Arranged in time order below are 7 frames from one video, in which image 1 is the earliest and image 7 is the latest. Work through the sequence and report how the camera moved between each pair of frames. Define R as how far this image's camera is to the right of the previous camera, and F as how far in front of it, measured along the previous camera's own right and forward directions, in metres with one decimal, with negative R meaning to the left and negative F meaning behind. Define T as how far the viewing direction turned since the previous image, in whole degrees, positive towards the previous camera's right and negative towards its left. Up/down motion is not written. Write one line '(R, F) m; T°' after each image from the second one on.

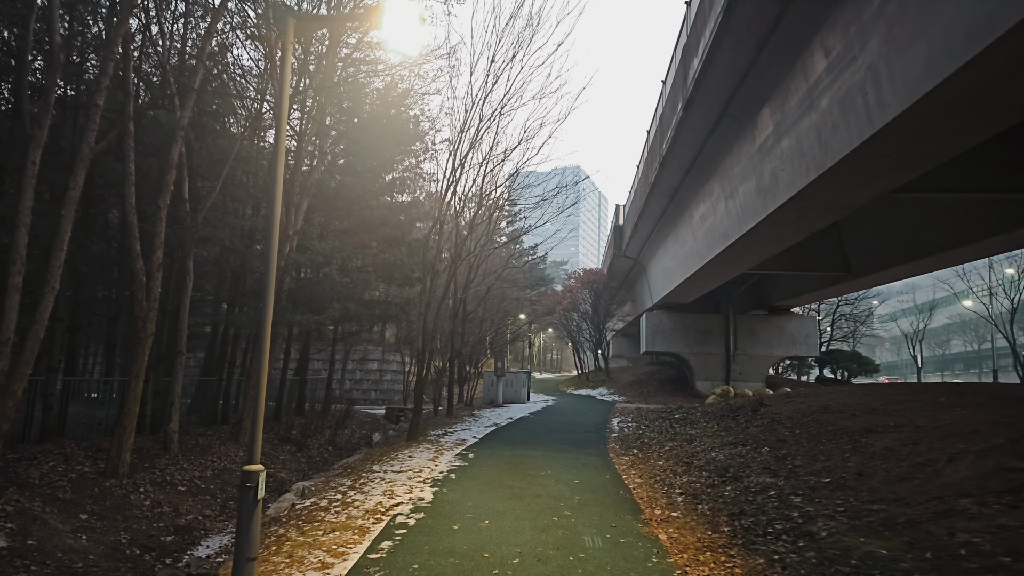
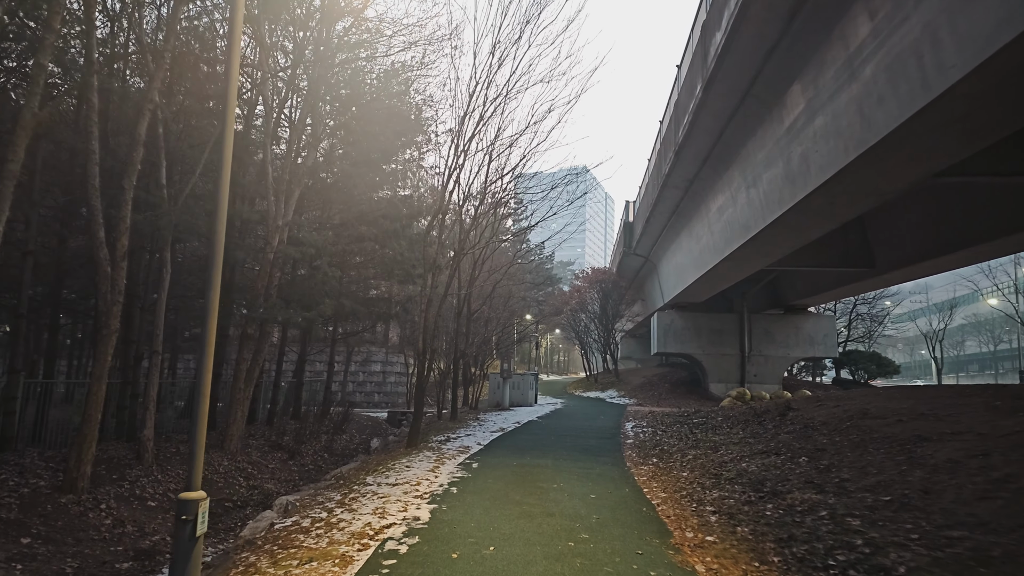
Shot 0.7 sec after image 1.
(0.0, +0.9) m; -1°
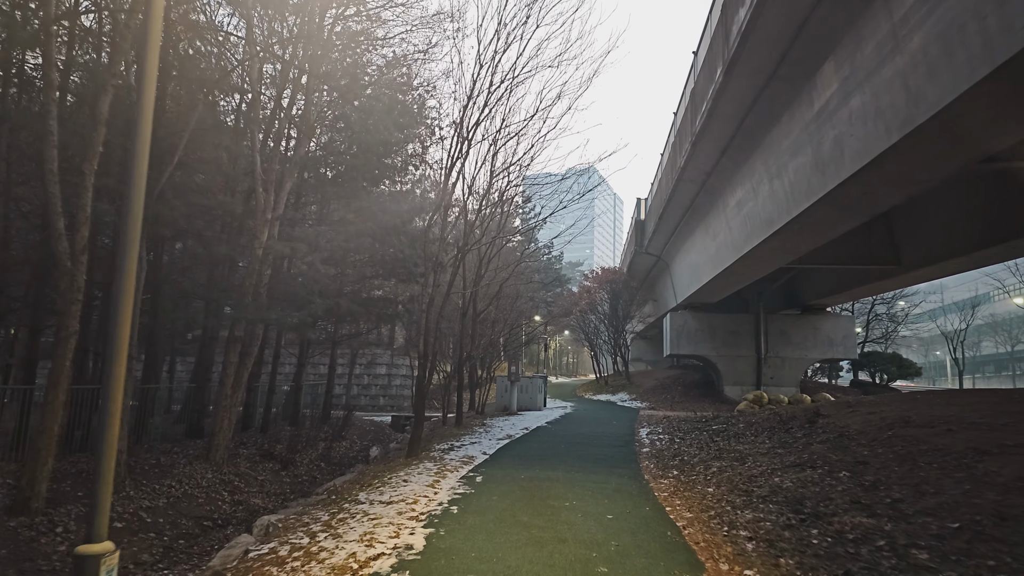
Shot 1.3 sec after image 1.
(0.0, +0.8) m; -1°
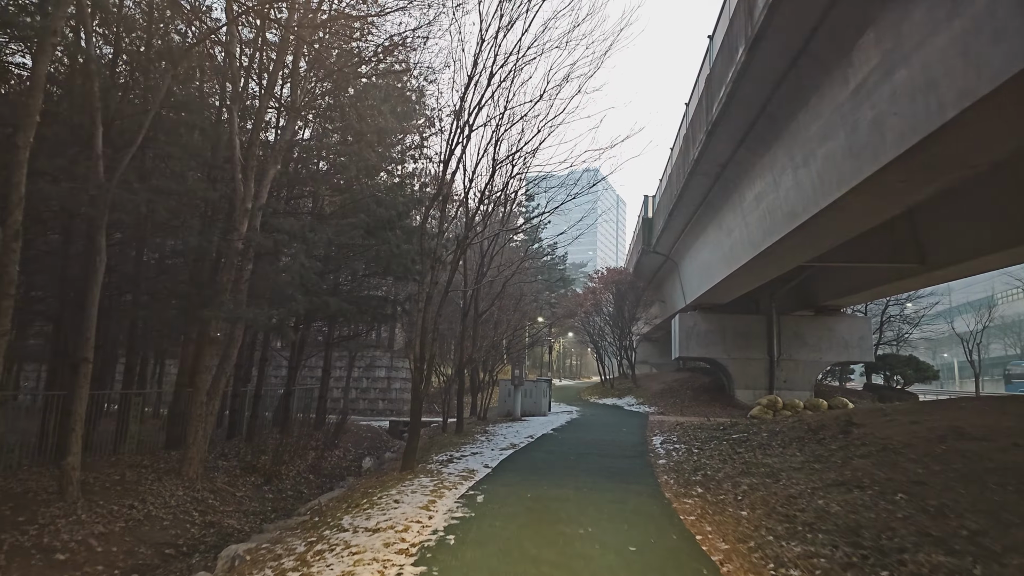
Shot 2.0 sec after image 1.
(0.0, +0.9) m; 0°
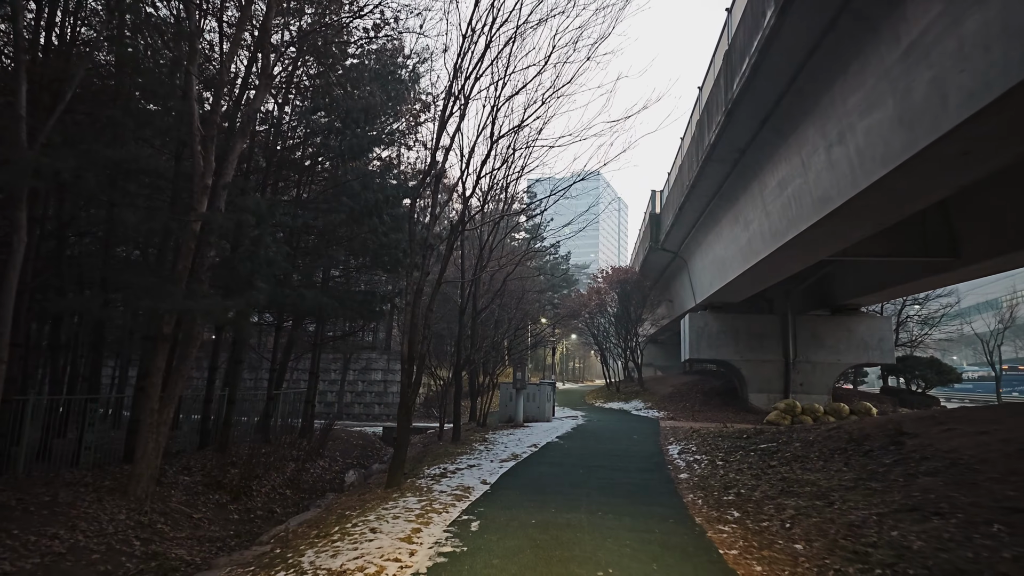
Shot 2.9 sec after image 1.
(0.0, +1.2) m; 0°
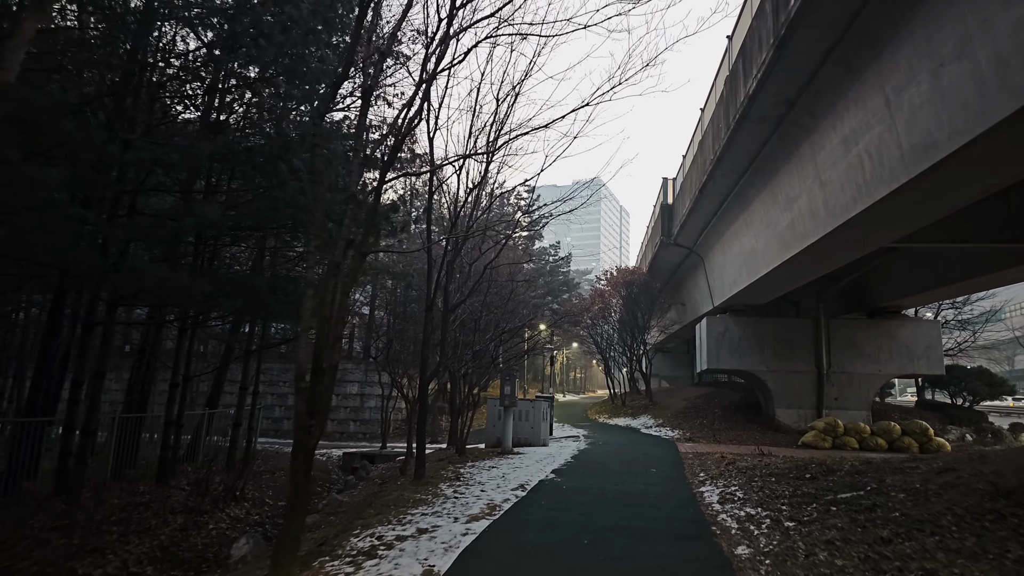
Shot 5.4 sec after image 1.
(+0.4, +3.1) m; 0°
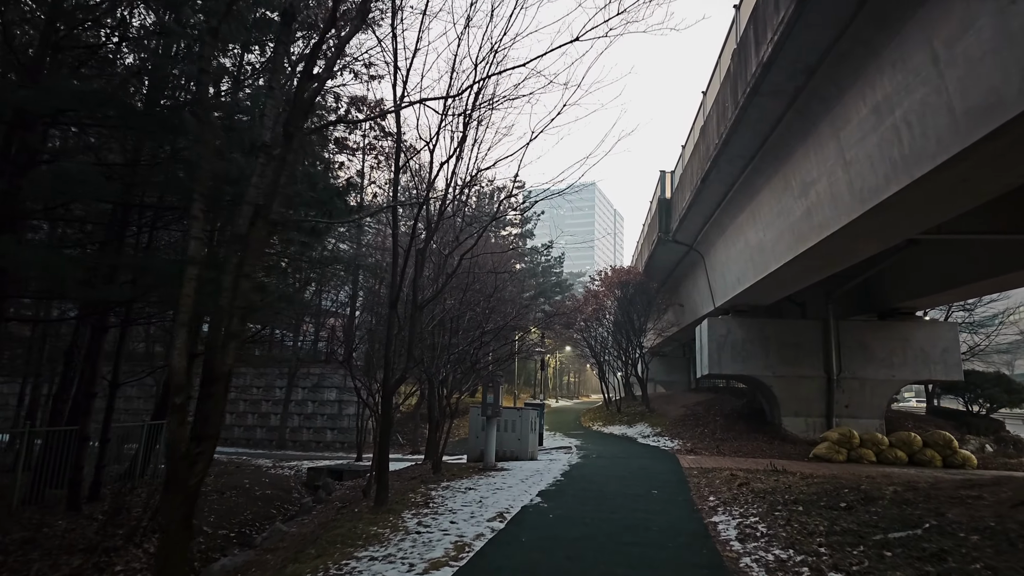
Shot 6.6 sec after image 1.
(+0.3, +1.5) m; +1°
